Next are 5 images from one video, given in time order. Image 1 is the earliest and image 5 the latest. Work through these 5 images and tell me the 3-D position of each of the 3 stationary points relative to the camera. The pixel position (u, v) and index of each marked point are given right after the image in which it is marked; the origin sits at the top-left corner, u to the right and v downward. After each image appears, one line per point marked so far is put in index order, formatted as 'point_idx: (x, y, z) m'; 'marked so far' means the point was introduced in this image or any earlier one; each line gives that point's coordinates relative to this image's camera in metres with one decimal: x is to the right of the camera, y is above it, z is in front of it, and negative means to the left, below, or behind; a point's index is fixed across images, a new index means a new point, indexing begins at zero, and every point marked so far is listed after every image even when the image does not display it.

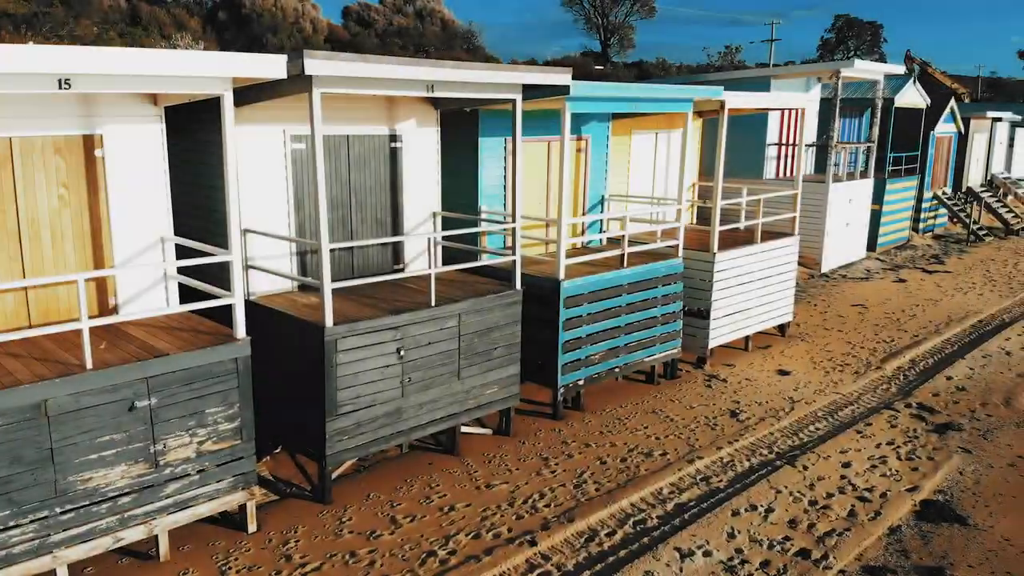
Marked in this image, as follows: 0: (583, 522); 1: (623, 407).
0: (+1.0, -3.4, +6.9) m
1: (+2.3, -2.4, +9.5) m
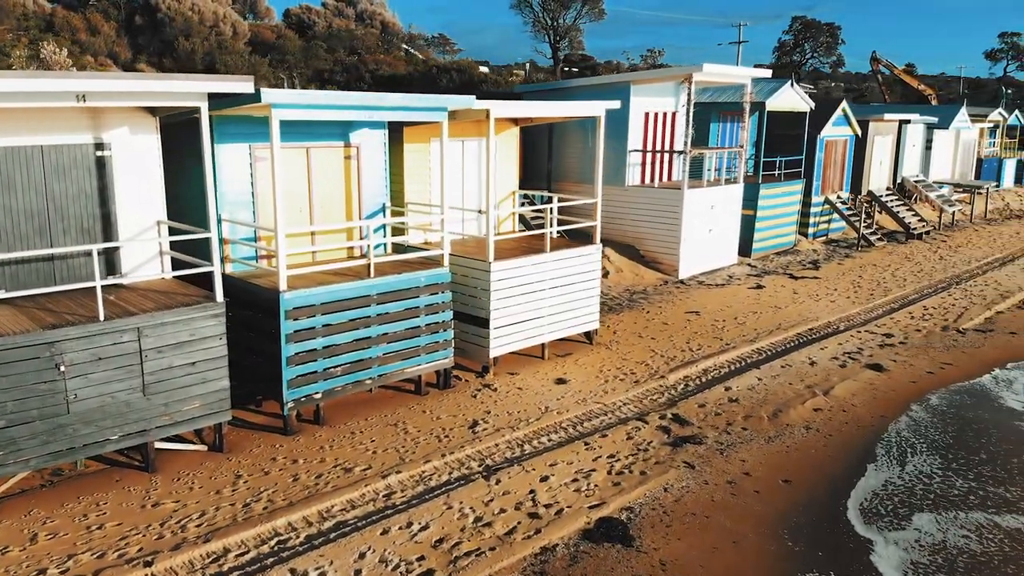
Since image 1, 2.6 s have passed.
0: (-4.2, -3.6, +6.8) m
1: (-2.9, -2.6, +9.3) m
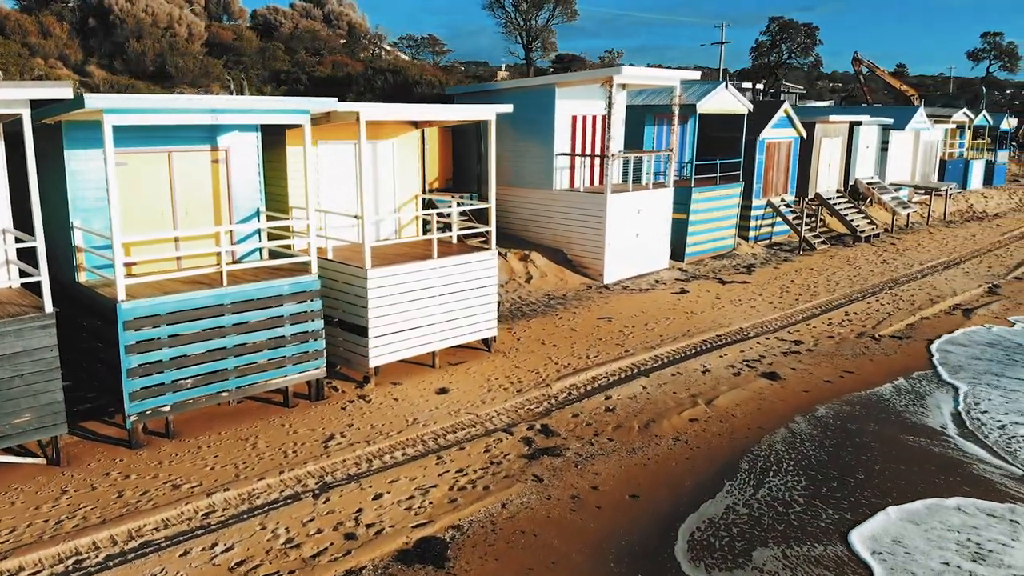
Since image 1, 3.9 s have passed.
0: (-6.9, -3.8, +6.5) m
1: (-5.6, -2.8, +9.1) m
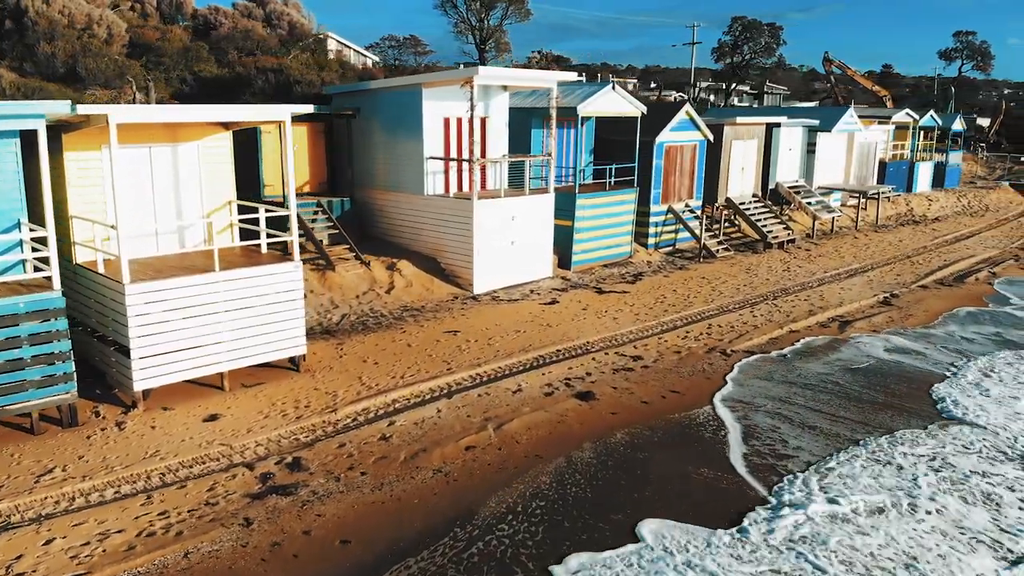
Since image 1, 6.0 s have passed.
0: (-11.5, -4.1, +5.9) m
1: (-10.2, -3.1, +8.4) m
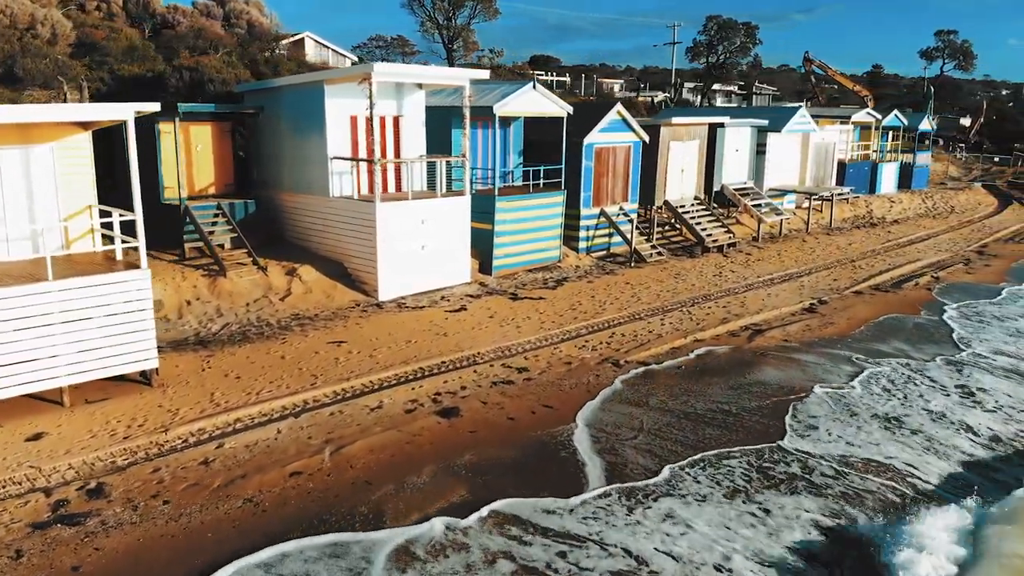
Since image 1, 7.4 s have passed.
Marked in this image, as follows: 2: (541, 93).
0: (-14.5, -4.3, +5.3) m
1: (-13.2, -3.3, +7.9) m
2: (+1.0, +7.0, +17.0) m
